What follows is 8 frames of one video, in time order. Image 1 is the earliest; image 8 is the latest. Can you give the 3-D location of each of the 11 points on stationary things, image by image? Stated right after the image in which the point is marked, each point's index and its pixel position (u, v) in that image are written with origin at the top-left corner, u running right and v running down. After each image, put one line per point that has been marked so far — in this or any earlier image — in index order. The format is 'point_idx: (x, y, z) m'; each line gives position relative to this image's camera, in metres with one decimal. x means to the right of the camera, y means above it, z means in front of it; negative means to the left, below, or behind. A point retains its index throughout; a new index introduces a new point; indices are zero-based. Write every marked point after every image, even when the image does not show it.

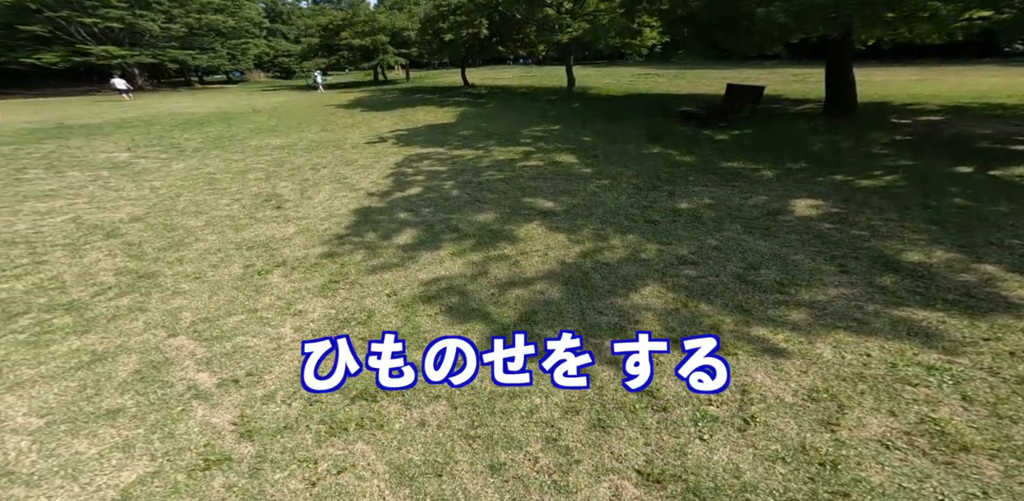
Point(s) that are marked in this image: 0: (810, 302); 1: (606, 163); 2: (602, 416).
0: (+2.4, -0.4, +4.2) m
1: (+1.3, +1.3, +8.1) m
2: (+0.5, -1.0, +3.4) m
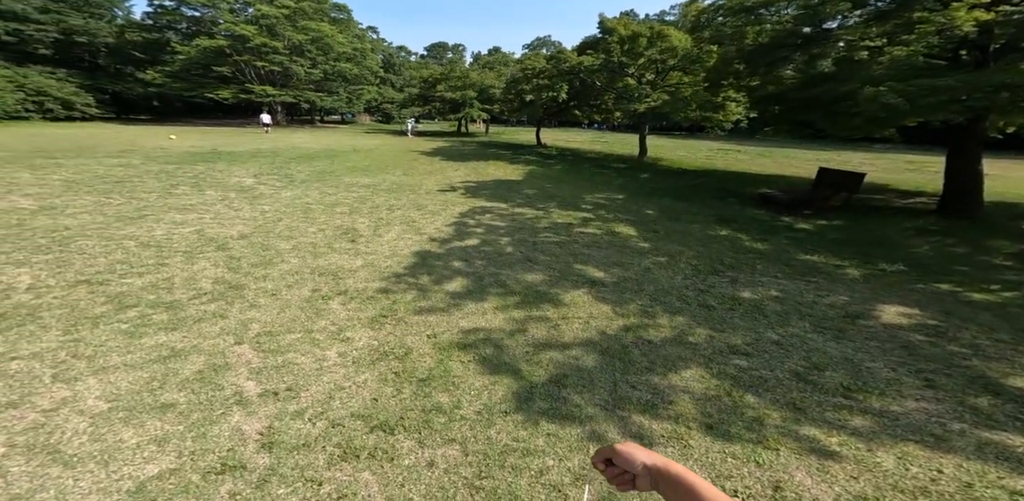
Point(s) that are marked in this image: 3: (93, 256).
0: (+2.6, -1.2, +3.8) m
1: (+2.3, +0.3, +7.9) m
2: (+0.6, -1.5, +3.2) m
3: (-4.9, 0.0, +6.2) m
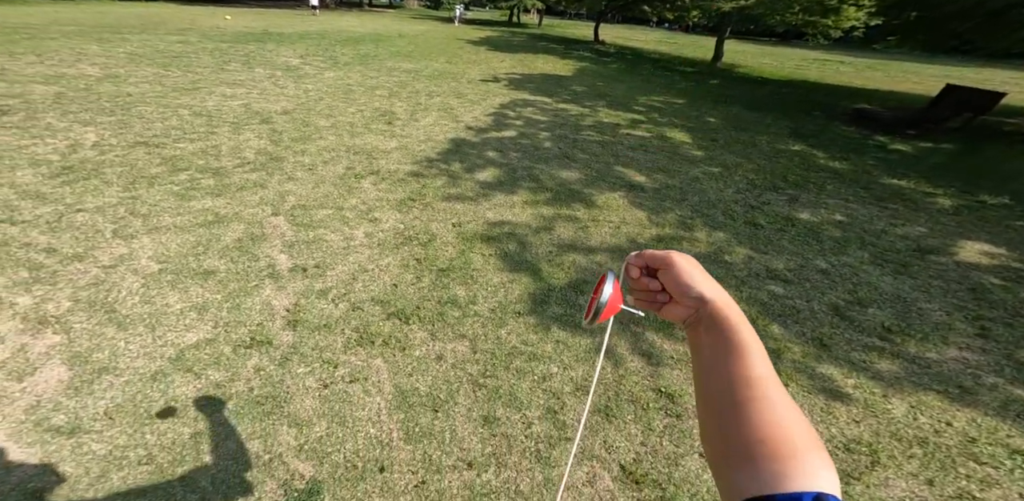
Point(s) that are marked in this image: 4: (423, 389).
0: (+2.7, -0.7, +3.6) m
1: (+3.0, +1.4, +7.4) m
2: (+0.6, -0.9, +3.3) m
3: (-4.4, +1.5, +6.5) m
4: (-0.6, -0.8, +3.1) m
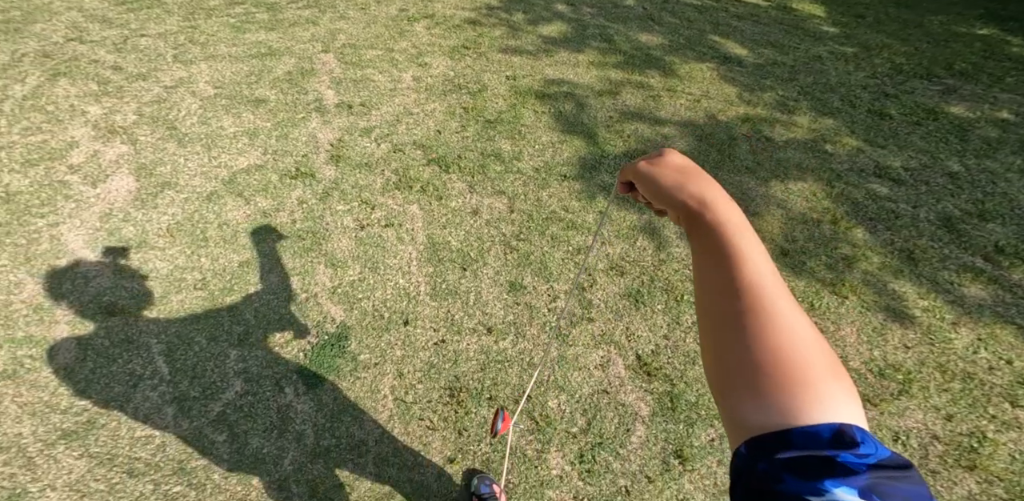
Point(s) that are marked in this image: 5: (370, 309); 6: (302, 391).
0: (+2.9, -0.2, +3.0) m
1: (+4.2, +2.6, +6.1) m
2: (+0.8, -0.2, +3.2) m
3: (-3.2, +3.3, +6.7) m
4: (-0.4, 0.0, +3.2) m
5: (-0.8, -0.3, +2.9) m
6: (-1.0, -0.7, +2.6) m
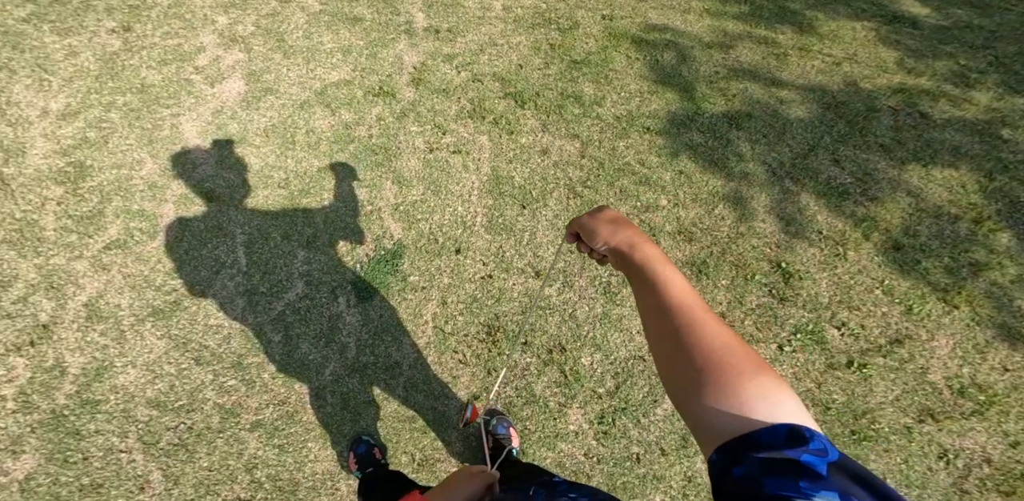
0: (+3.1, -0.4, +2.3) m
1: (+5.4, +2.3, +4.9) m
2: (+1.1, -0.1, +2.9) m
3: (-1.5, +4.3, +7.0) m
4: (0.0, +0.4, +3.2) m
5: (-0.5, +0.1, +3.0) m
6: (-0.8, -0.2, +2.8) m
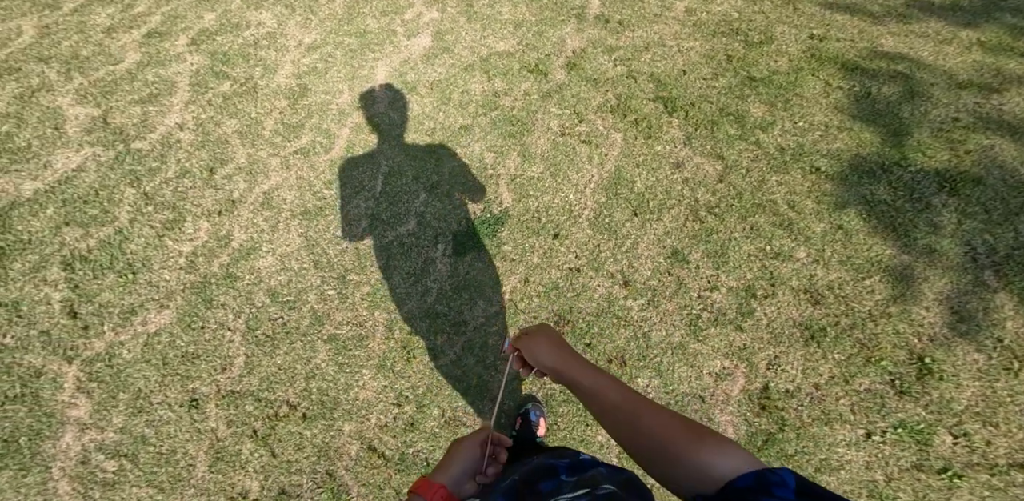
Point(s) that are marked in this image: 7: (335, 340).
0: (+3.0, -1.3, +1.3) m
1: (+6.7, +0.4, +2.9) m
2: (+1.5, -0.4, +2.5) m
3: (+1.8, +4.3, +7.0) m
4: (+0.7, +0.4, +3.1) m
5: (+0.1, +0.2, +3.0) m
6: (-0.4, 0.0, +2.9) m
7: (-0.9, -0.4, +2.7) m
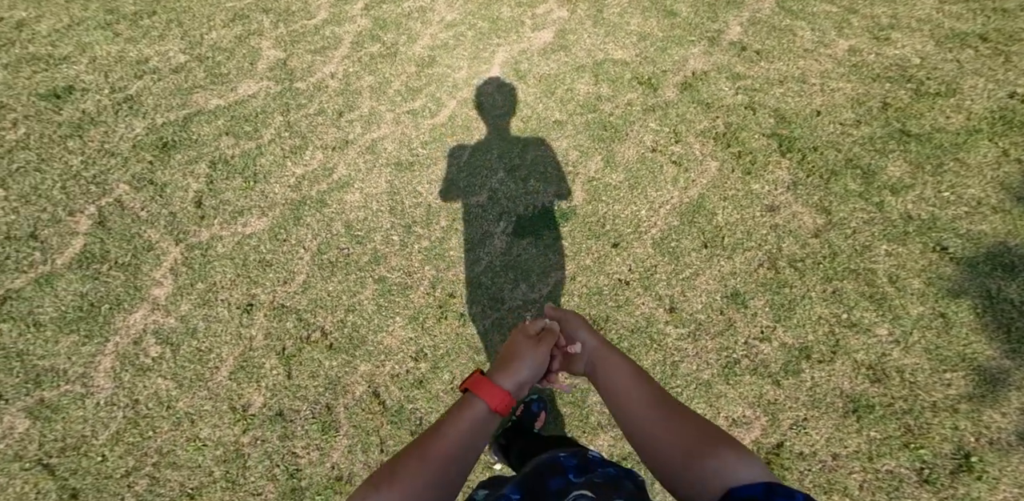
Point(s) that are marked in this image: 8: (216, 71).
0: (+2.4, -1.8, +0.6) m
1: (+6.7, -1.3, +1.3) m
2: (+1.5, -0.7, +2.2) m
3: (+4.0, +3.2, +6.7) m
4: (+1.1, +0.2, +2.9) m
5: (+0.5, +0.2, +3.0) m
6: (0.0, +0.1, +3.0) m
7: (-0.7, -0.1, +2.9) m
8: (-1.9, +1.2, +3.4) m
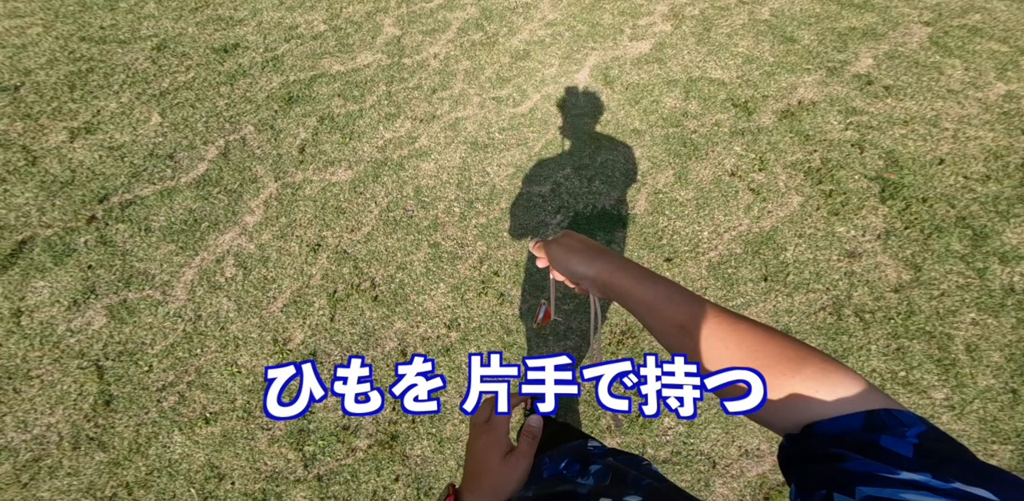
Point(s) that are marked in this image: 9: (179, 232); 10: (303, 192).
0: (+1.8, -2.0, +0.1) m
1: (+6.2, -2.4, 0.0) m
2: (+1.5, -0.9, +1.9) m
3: (+5.5, +2.1, +6.0) m
4: (+1.4, 0.0, +2.7) m
5: (+0.8, +0.1, +3.0) m
6: (+0.3, +0.2, +3.1) m
7: (-0.4, 0.0, +3.1) m
8: (-1.2, +1.5, +3.9) m
9: (-2.0, +0.1, +3.2) m
10: (-1.3, +0.4, +3.3) m
